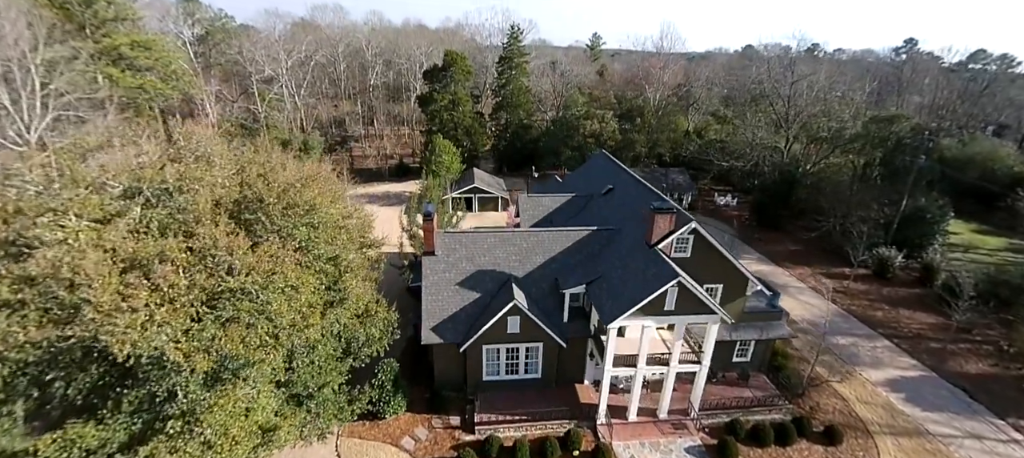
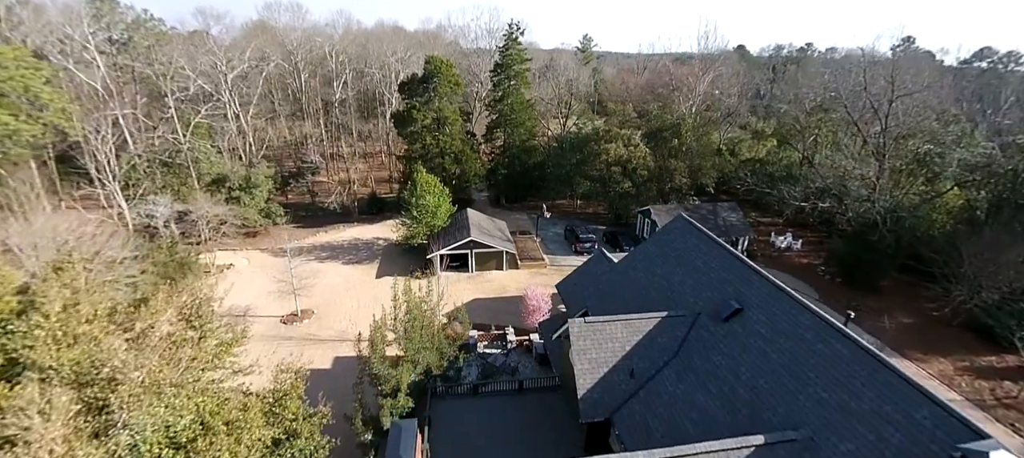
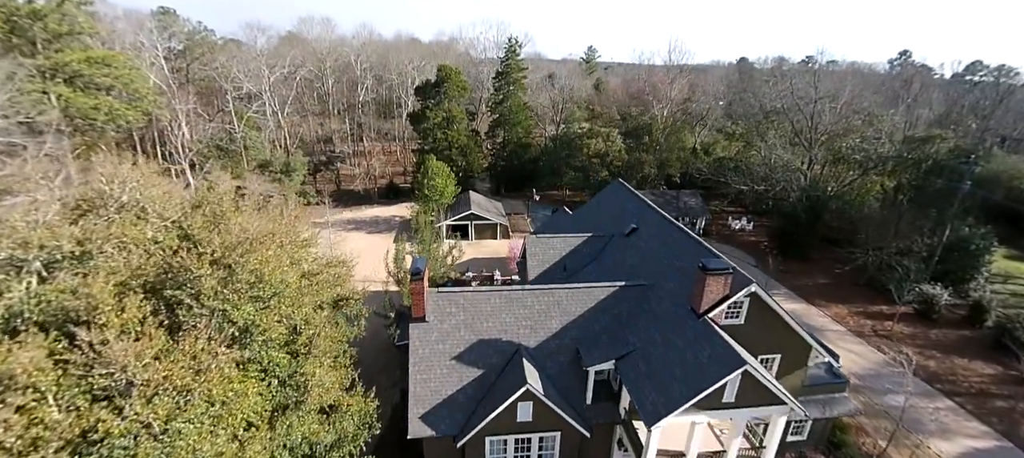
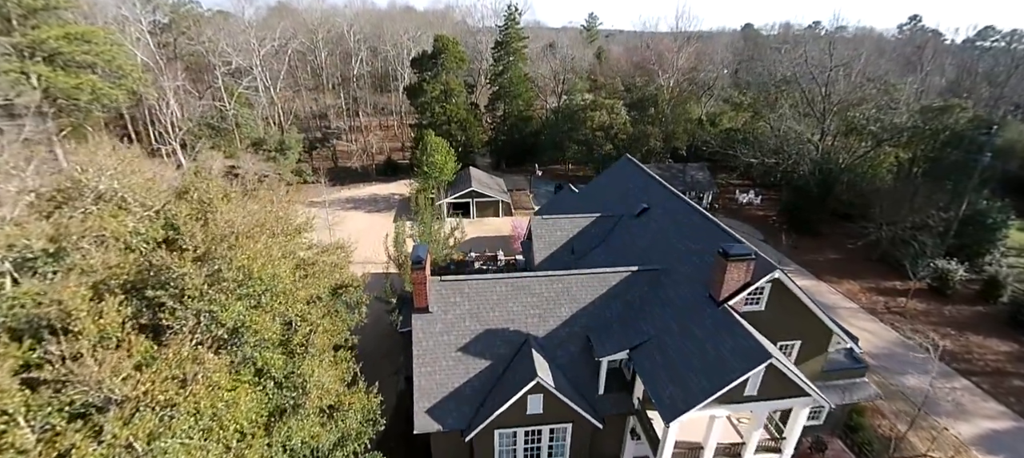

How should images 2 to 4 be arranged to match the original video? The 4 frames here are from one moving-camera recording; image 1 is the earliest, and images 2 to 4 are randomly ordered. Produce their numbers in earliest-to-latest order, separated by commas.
3, 4, 2
